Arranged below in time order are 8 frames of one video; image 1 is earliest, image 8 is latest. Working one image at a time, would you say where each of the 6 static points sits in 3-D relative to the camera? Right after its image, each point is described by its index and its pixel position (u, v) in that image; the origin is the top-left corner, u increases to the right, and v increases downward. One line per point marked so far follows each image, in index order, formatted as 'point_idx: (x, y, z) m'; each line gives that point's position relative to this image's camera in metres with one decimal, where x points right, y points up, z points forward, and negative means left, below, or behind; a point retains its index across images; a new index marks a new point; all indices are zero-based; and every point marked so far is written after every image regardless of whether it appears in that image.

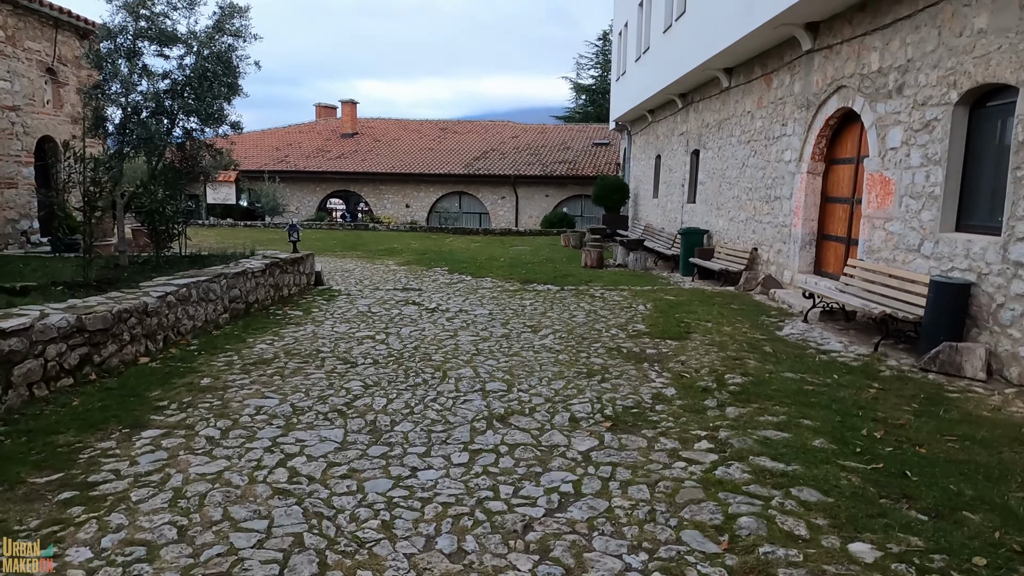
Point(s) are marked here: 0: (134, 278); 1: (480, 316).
0: (-3.6, +0.1, +6.4) m
1: (-0.3, -0.3, +7.1) m
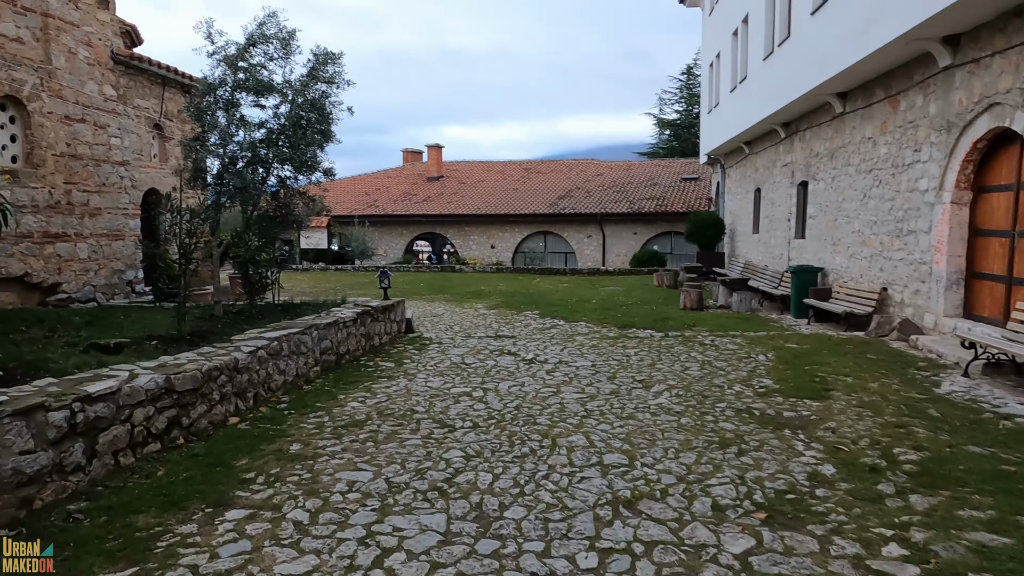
0: (-2.7, -0.4, +6.2) m
1: (+0.7, -0.8, +6.5) m
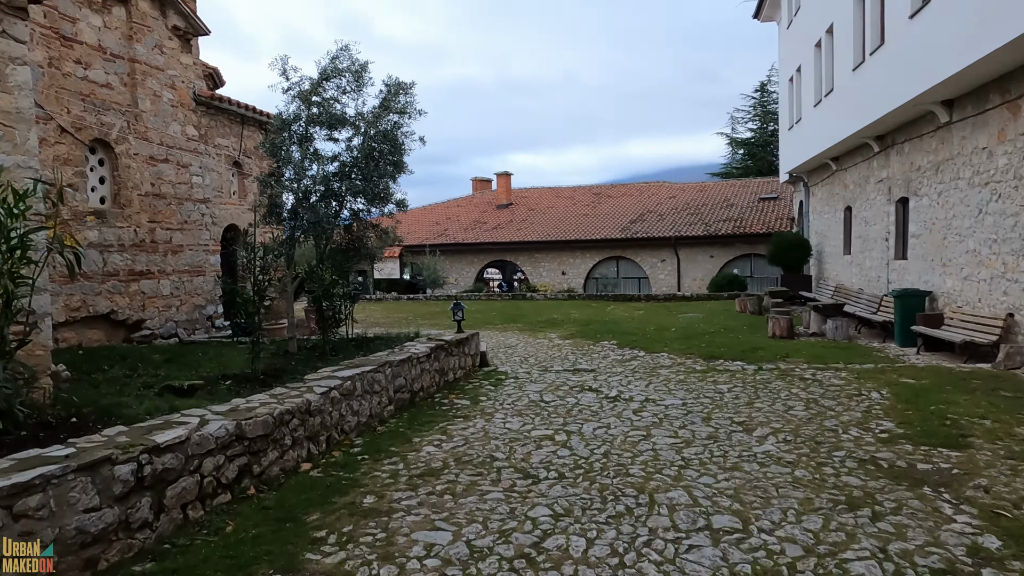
0: (-1.9, -0.7, +6.1) m
1: (+1.4, -1.1, +6.0) m
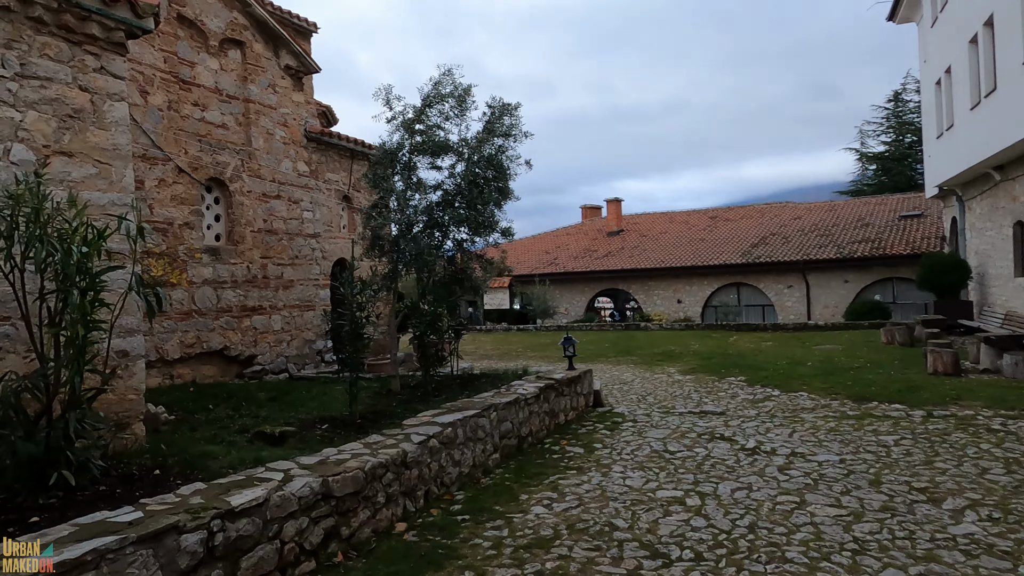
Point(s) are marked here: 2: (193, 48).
0: (-1.0, -1.0, +5.7) m
1: (+2.4, -1.3, +5.0) m
2: (-3.7, +2.8, +7.8) m
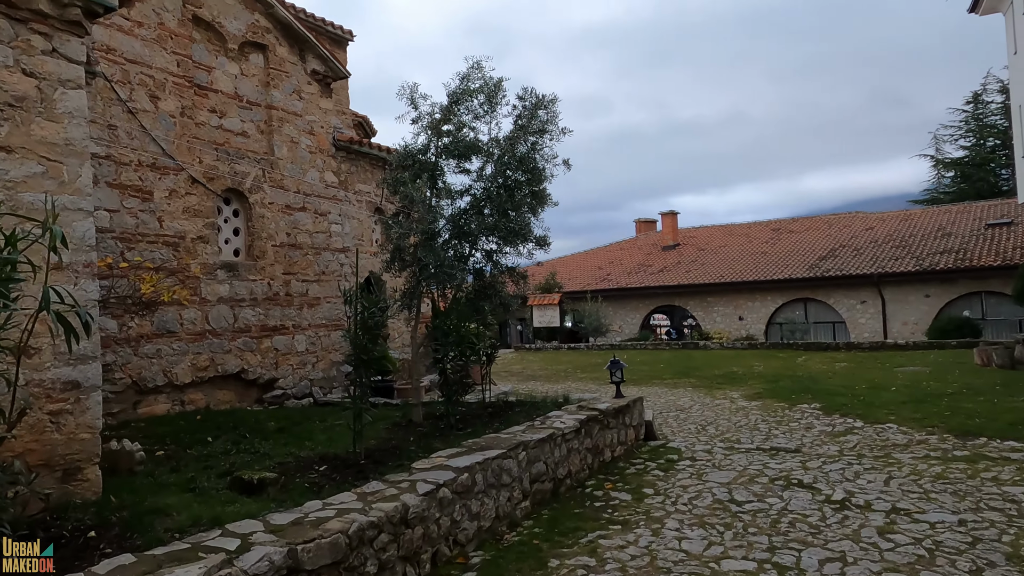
0: (-0.7, -1.2, +4.9) m
1: (+2.5, -1.4, +3.9) m
2: (-3.3, +2.6, +7.3) m
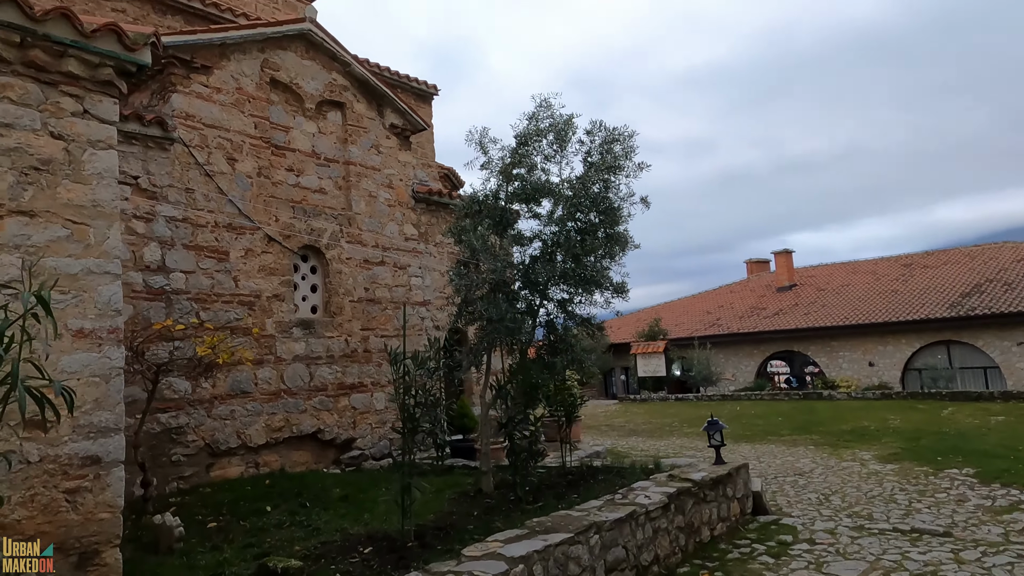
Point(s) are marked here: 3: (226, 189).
0: (-0.2, -1.5, +4.3) m
1: (+2.8, -1.6, +2.8) m
2: (-2.5, +2.0, +7.5) m
3: (-2.9, +1.0, +6.7) m
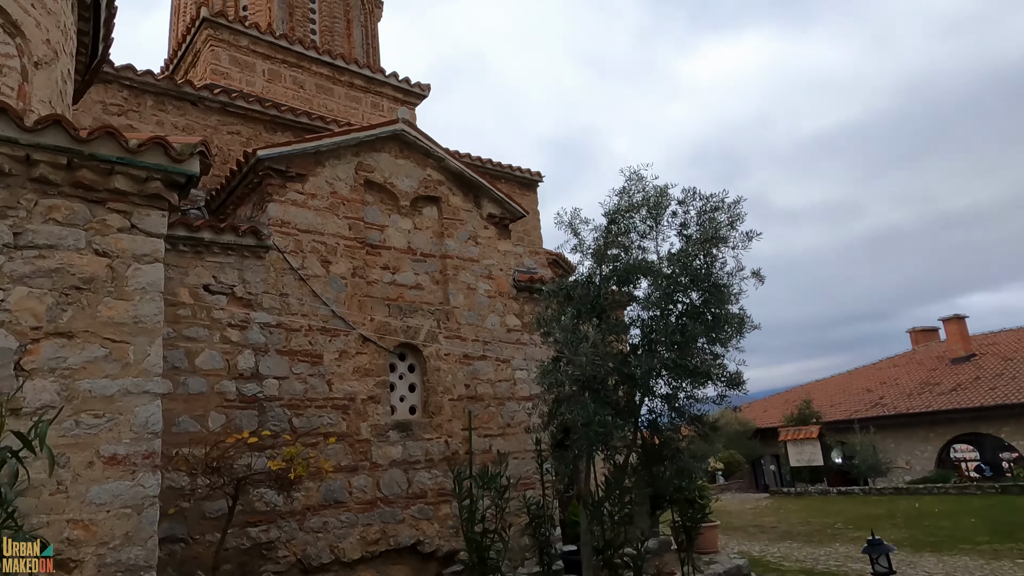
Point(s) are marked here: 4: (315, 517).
0: (+0.3, -2.1, +3.5) m
1: (+3.0, -1.8, +1.5) m
2: (-1.5, +0.9, +7.5) m
3: (-1.9, 0.0, +6.6) m
4: (-1.8, -2.1, +6.1) m
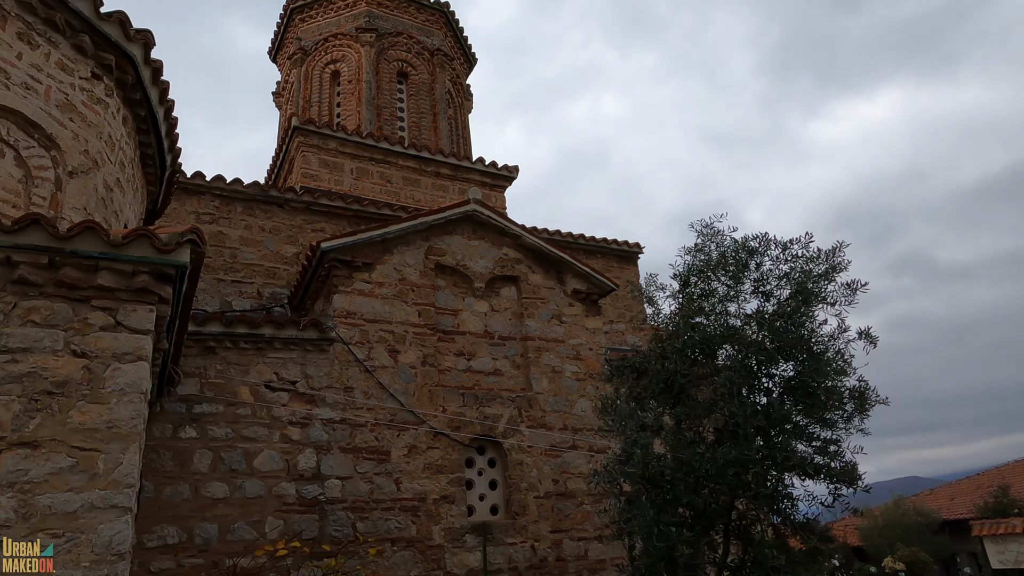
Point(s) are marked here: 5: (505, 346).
0: (+0.4, -2.4, +2.6) m
1: (+2.6, -1.7, +0.1) m
2: (-0.6, -0.1, +7.1) m
3: (-1.2, -0.9, +6.3) m
4: (-1.1, -2.9, +5.5) m
5: (-0.1, -0.6, +7.2) m
